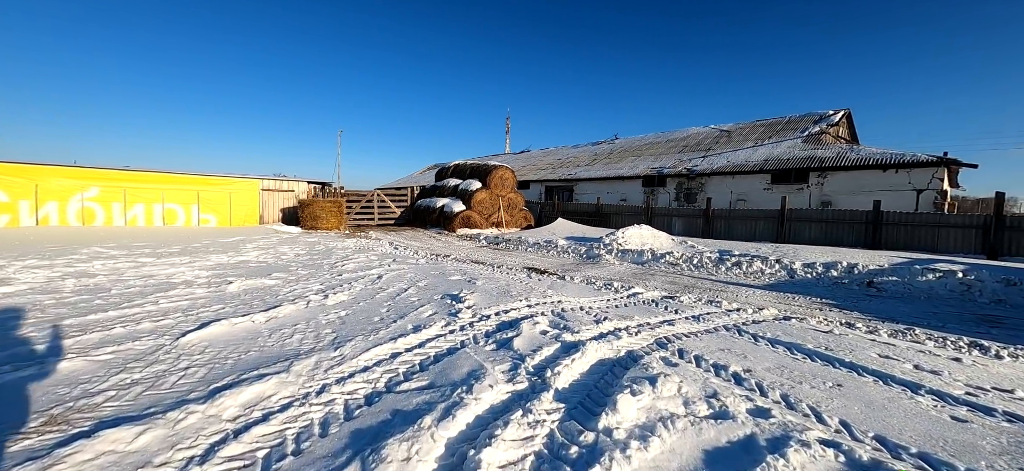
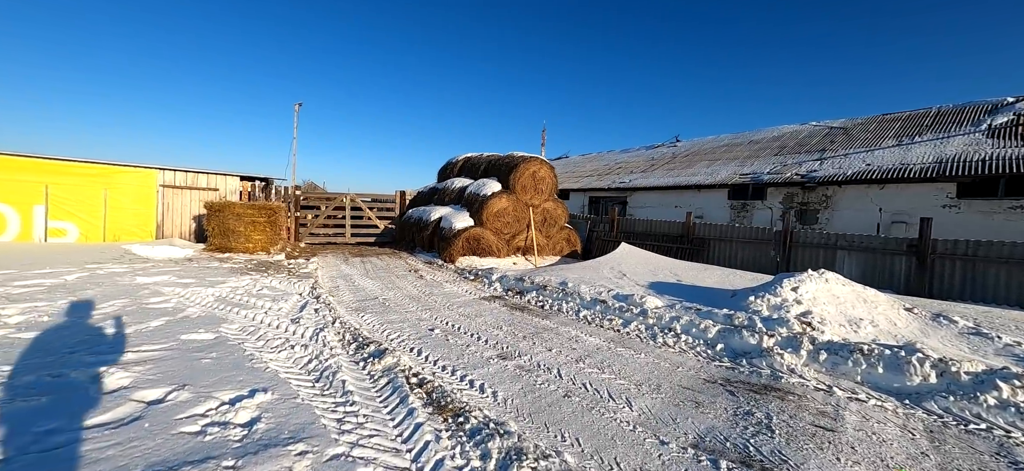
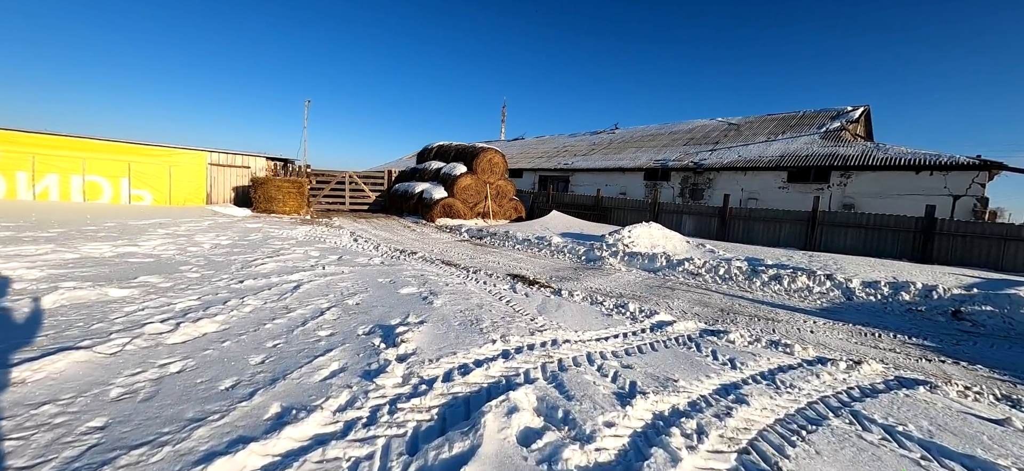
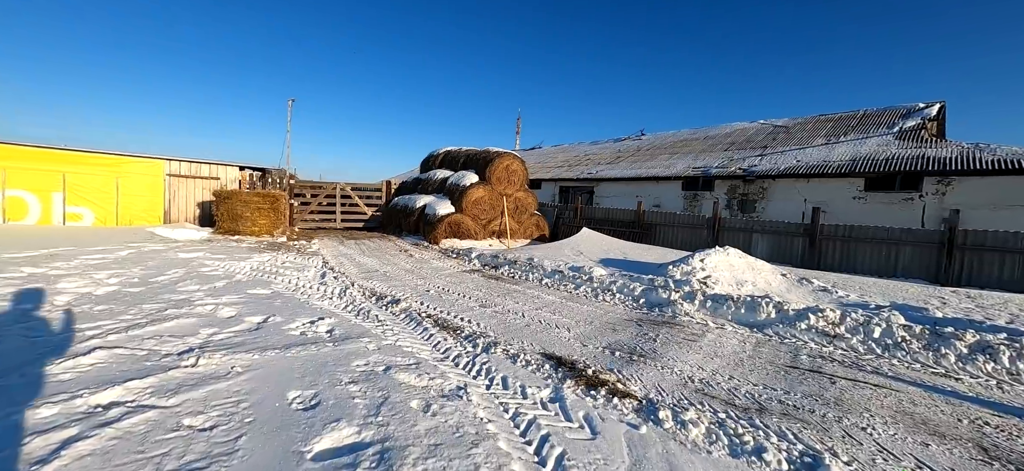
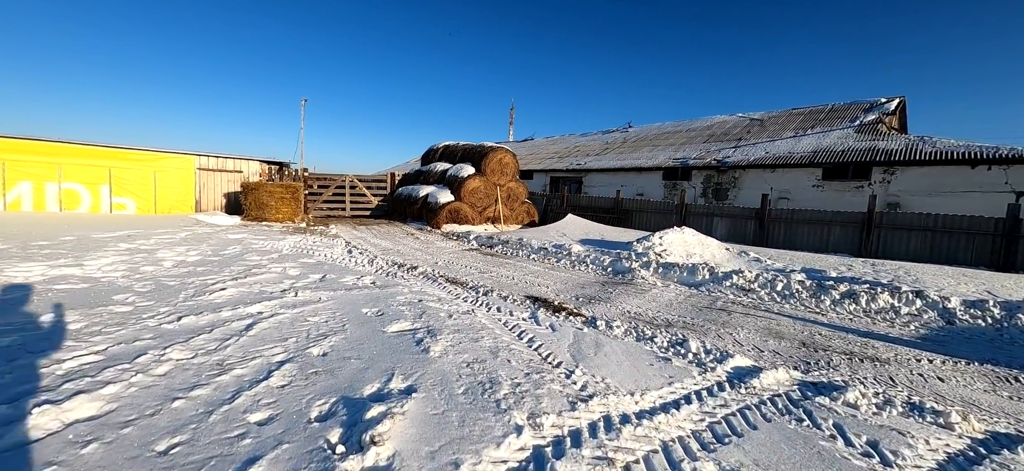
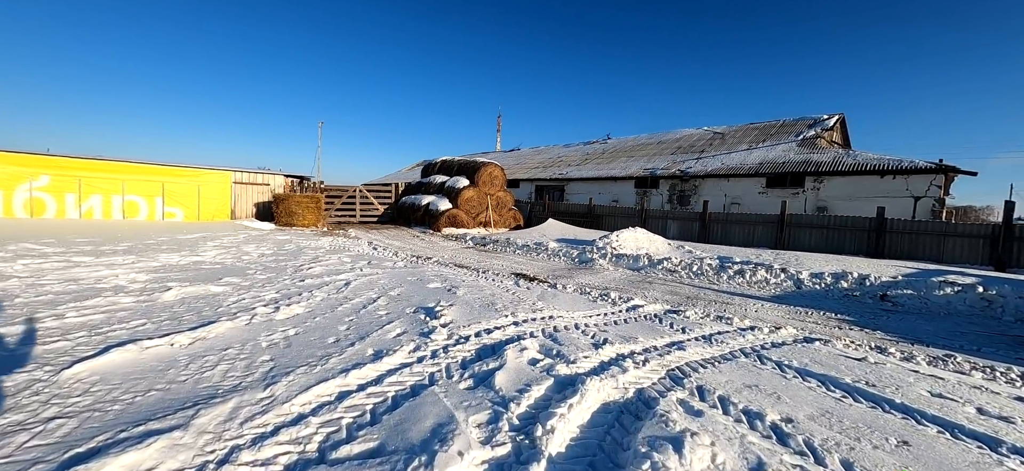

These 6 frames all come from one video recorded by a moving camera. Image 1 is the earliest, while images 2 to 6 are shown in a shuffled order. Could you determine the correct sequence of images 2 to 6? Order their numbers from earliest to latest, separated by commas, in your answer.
6, 3, 5, 4, 2
